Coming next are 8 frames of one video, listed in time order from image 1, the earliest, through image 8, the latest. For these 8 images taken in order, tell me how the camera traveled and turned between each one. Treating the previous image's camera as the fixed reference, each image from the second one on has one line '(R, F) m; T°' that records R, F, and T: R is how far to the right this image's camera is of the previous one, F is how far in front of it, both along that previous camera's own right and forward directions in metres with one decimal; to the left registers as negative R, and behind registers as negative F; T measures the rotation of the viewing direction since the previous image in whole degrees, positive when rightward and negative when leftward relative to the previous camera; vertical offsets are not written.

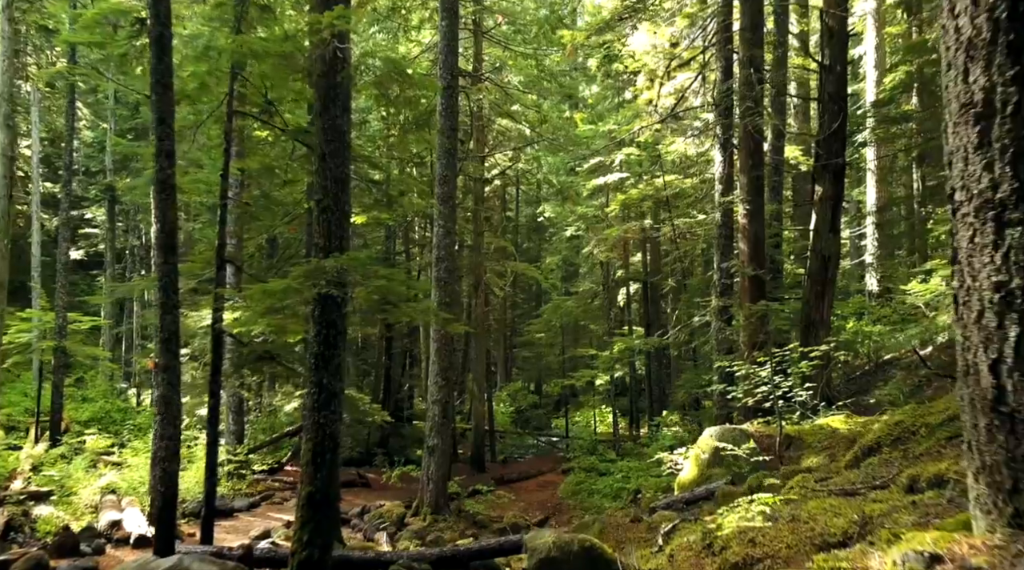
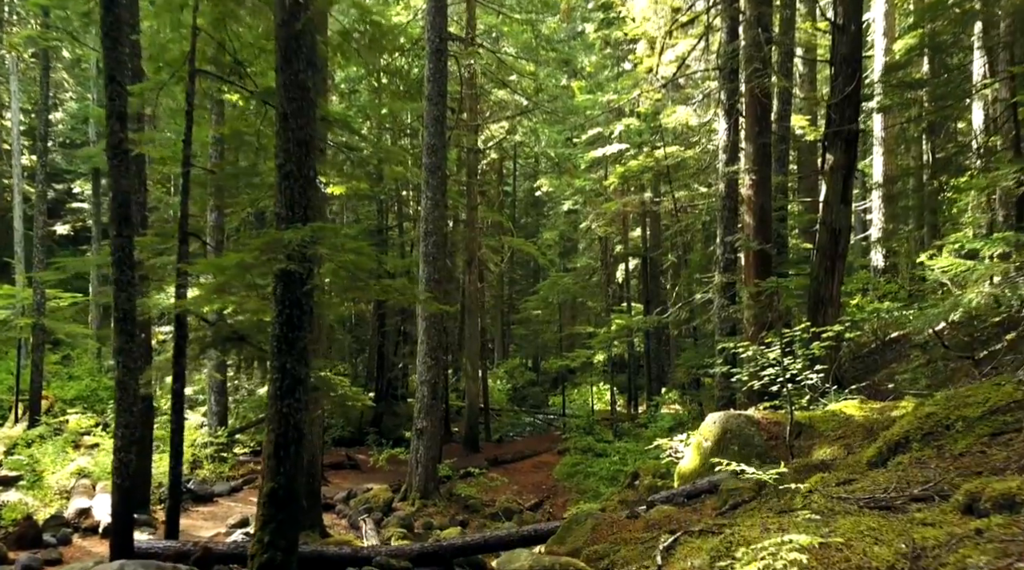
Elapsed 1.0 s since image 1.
(+0.1, +0.8) m; 0°
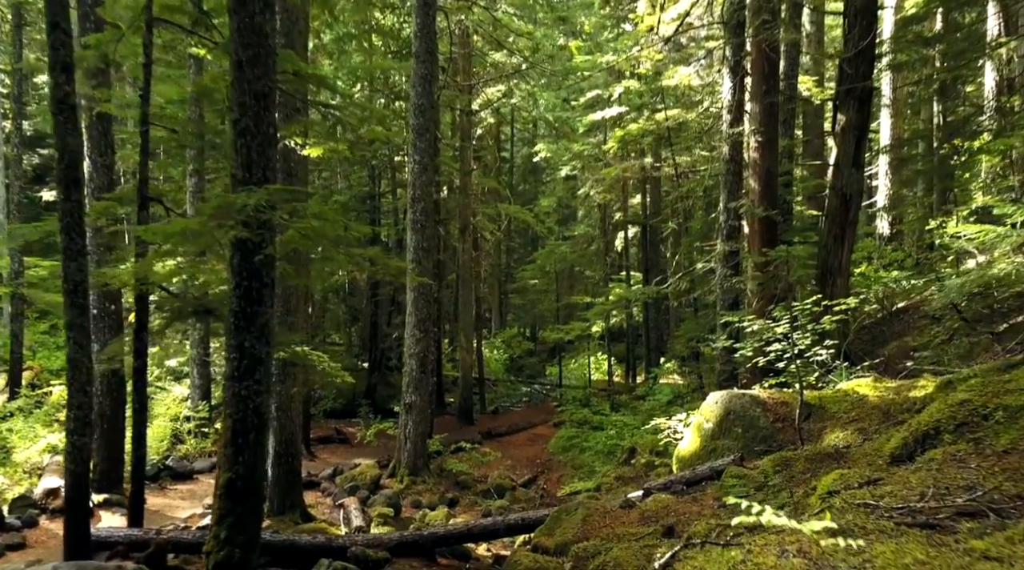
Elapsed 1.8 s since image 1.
(+0.1, +0.8) m; 0°
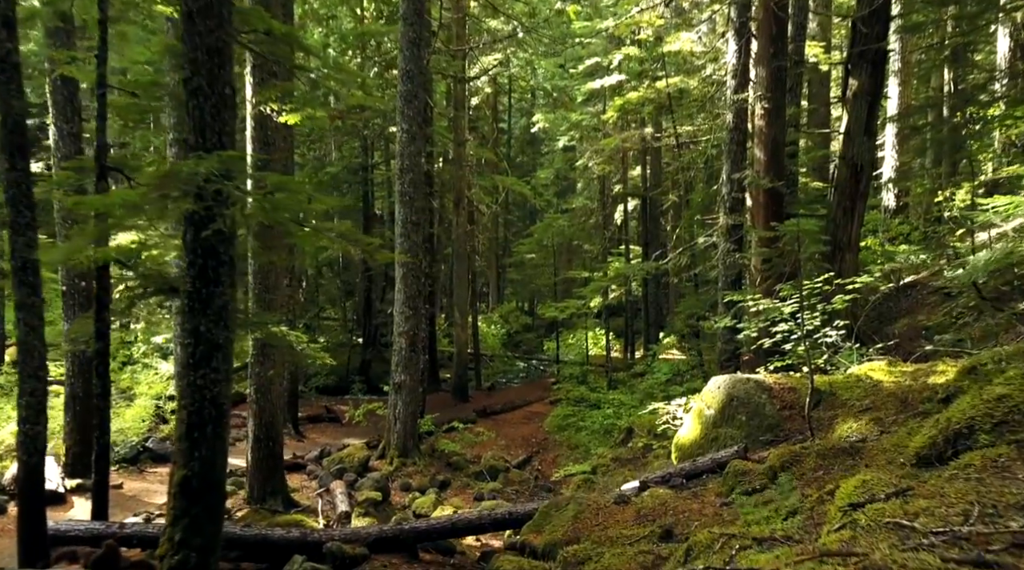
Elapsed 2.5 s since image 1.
(+0.1, +0.7) m; 0°
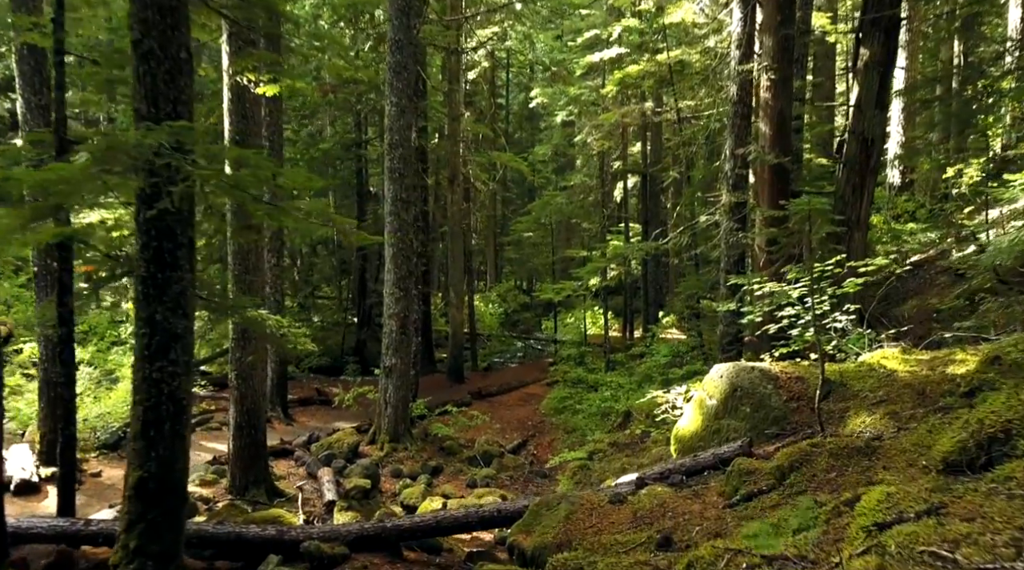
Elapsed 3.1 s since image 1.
(+0.1, +0.5) m; 0°
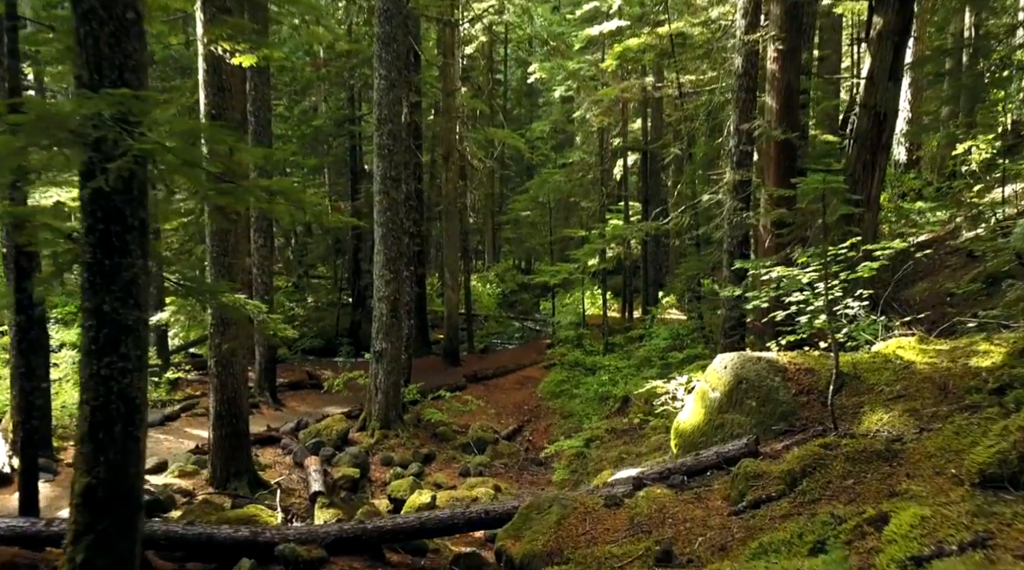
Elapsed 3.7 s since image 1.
(+0.1, +0.6) m; 0°
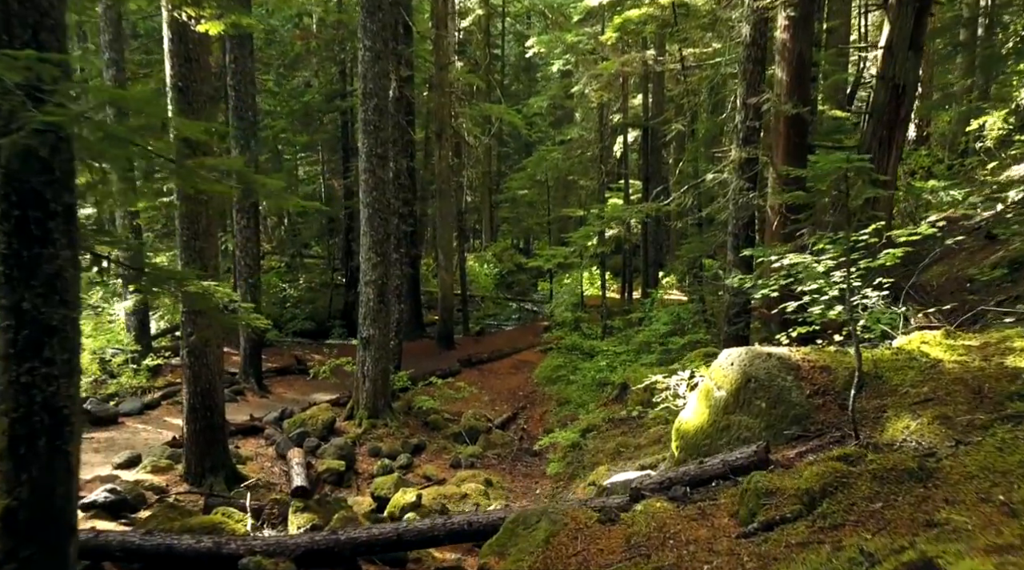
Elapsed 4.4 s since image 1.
(+0.1, +0.7) m; 0°
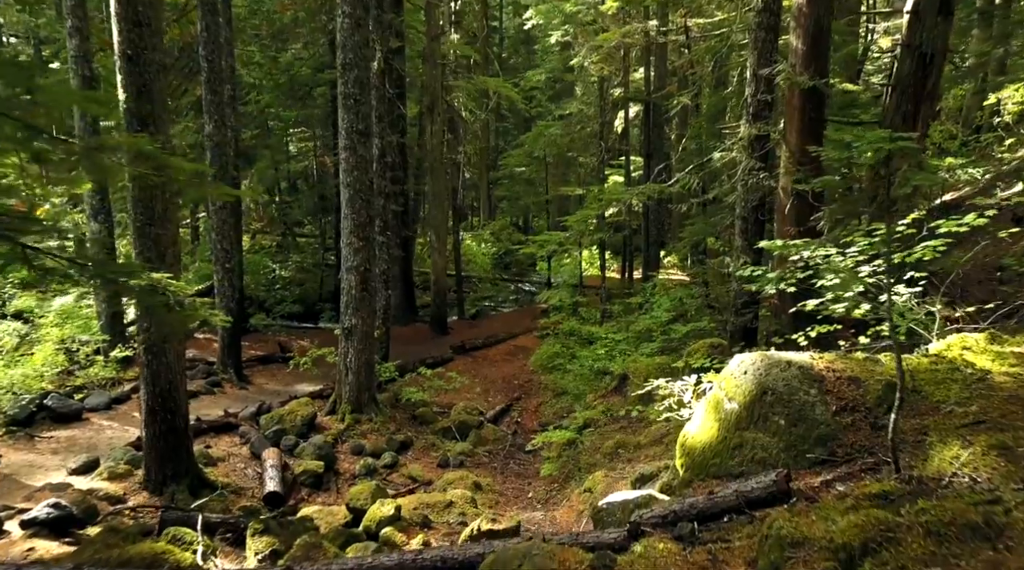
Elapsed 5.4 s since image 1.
(+0.1, +0.9) m; 0°
